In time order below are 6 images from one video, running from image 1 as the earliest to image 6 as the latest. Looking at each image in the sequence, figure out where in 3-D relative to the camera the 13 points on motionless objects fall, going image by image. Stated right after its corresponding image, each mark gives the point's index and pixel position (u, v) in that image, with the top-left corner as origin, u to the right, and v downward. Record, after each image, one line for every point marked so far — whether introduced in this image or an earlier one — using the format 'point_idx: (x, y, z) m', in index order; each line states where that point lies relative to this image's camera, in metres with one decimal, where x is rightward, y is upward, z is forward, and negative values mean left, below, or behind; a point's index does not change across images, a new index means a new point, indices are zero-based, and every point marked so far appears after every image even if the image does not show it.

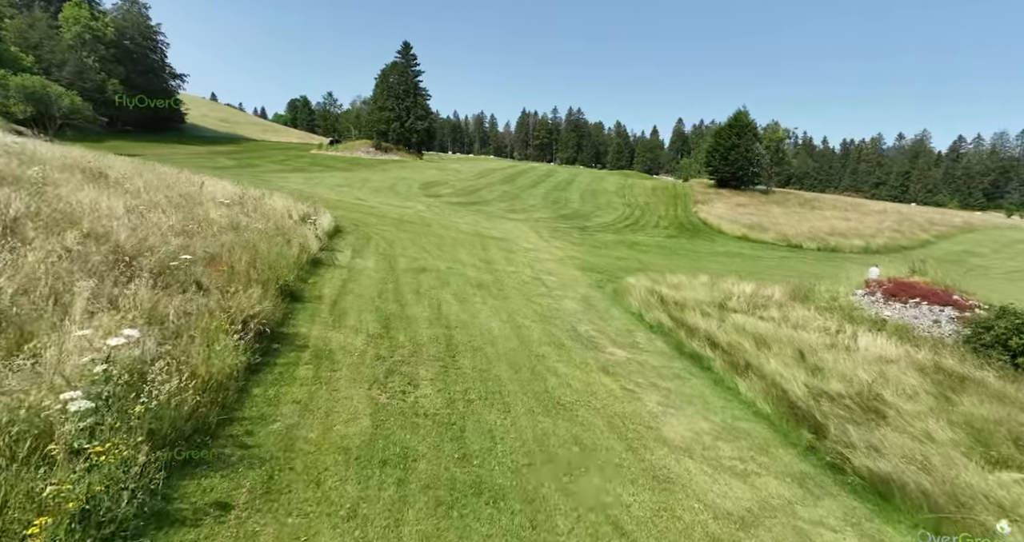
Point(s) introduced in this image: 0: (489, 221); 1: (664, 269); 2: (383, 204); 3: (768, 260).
0: (-0.8, +1.7, +19.7) m
1: (+3.7, 0.0, +13.6) m
2: (-4.3, +2.2, +19.0) m
3: (+8.0, +0.4, +17.5) m
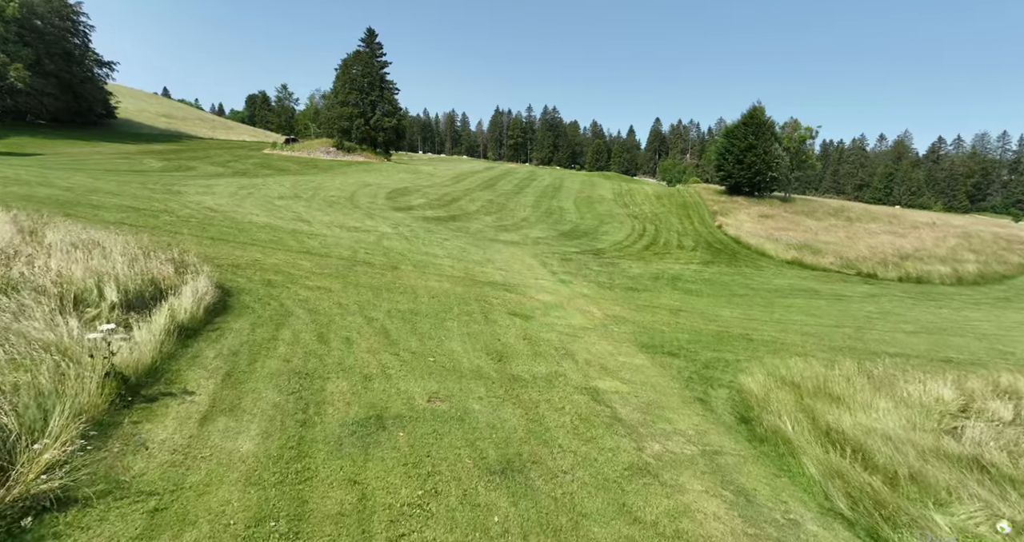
0: (-0.9, +0.6, +14.9) m
1: (+3.9, -1.1, +9.0) m
2: (-4.4, +1.0, +14.0) m
3: (+8.0, -0.7, +13.2) m
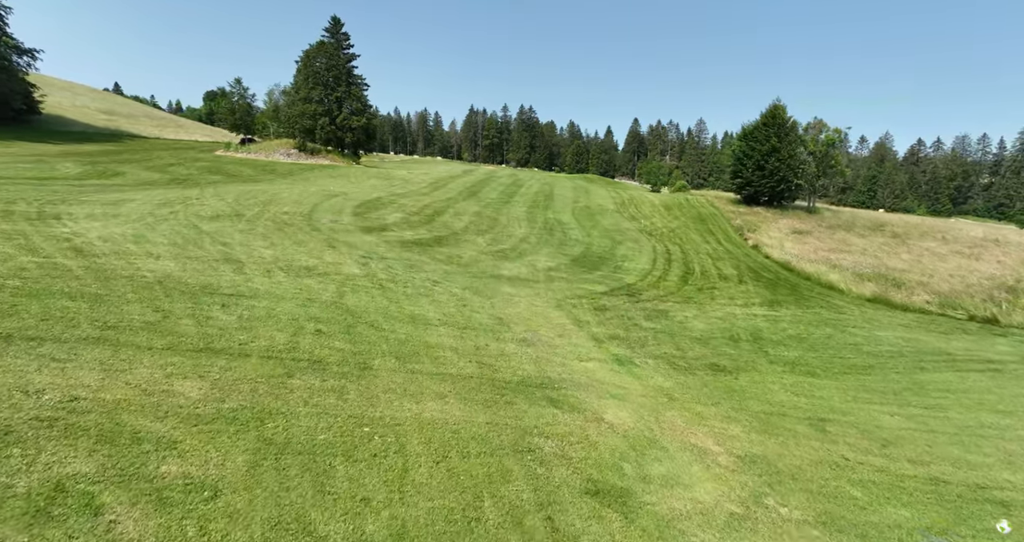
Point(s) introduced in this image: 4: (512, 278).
0: (-0.6, -0.5, +10.7) m
1: (+4.5, -2.1, +5.1) m
2: (-4.0, -0.1, +9.7) m
3: (+8.4, -1.7, +9.4) m
4: (0.0, -0.2, +13.5) m
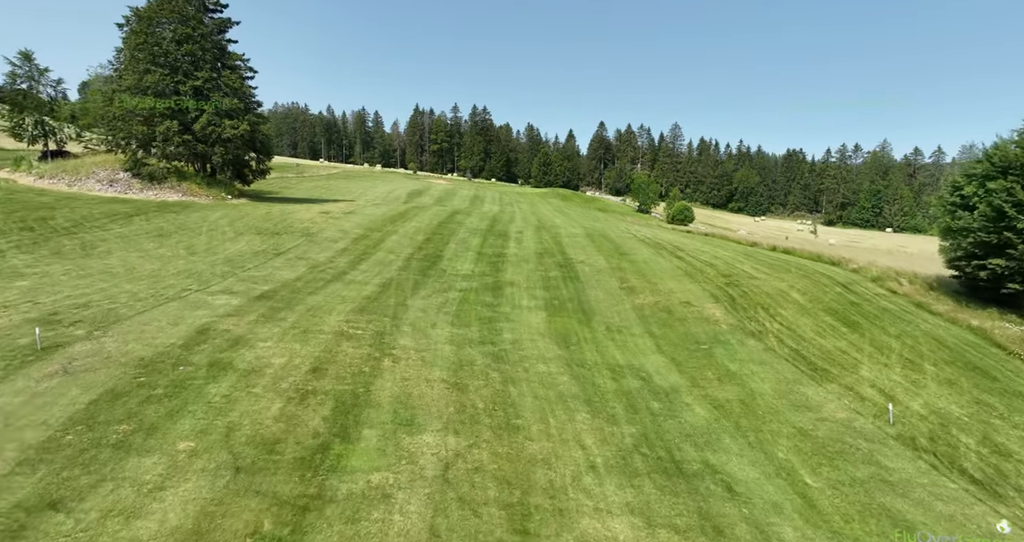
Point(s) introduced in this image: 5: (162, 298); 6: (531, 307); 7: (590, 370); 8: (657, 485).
0: (+1.5, -5.1, -5.7) m
1: (+7.1, -6.7, -10.8) m
2: (-1.8, -4.8, -7.0) m
3: (+10.6, -6.2, -6.2) m
4: (+1.8, -4.8, -2.8) m
5: (-8.5, -0.6, +13.5) m
6: (+0.6, -0.9, +17.2) m
7: (+1.8, -1.9, +12.1) m
8: (+2.0, -2.8, +7.6) m
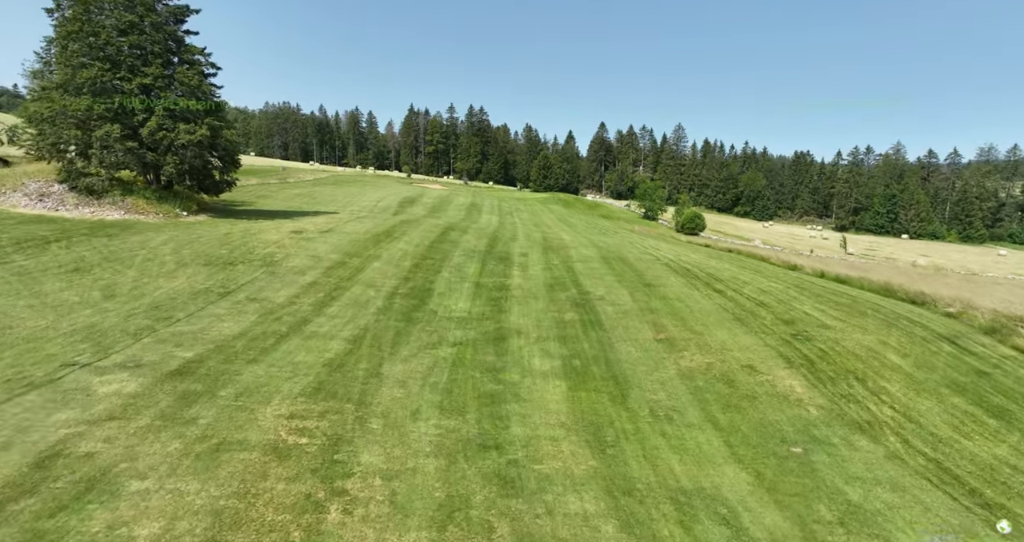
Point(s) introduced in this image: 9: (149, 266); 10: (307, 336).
0: (+1.8, -6.4, -9.8) m
1: (+7.5, -7.9, -14.9) m
2: (-1.5, -6.0, -11.2) m
3: (+11.0, -7.4, -10.3) m
4: (+2.1, -6.1, -7.0) m
5: (-8.3, -1.9, +9.3) m
6: (+0.8, -2.2, +13.1) m
7: (+2.0, -3.2, +8.0) m
8: (+2.3, -4.1, +3.5) m
9: (-11.4, +0.3, +17.5) m
10: (-5.2, -1.5, +14.0) m
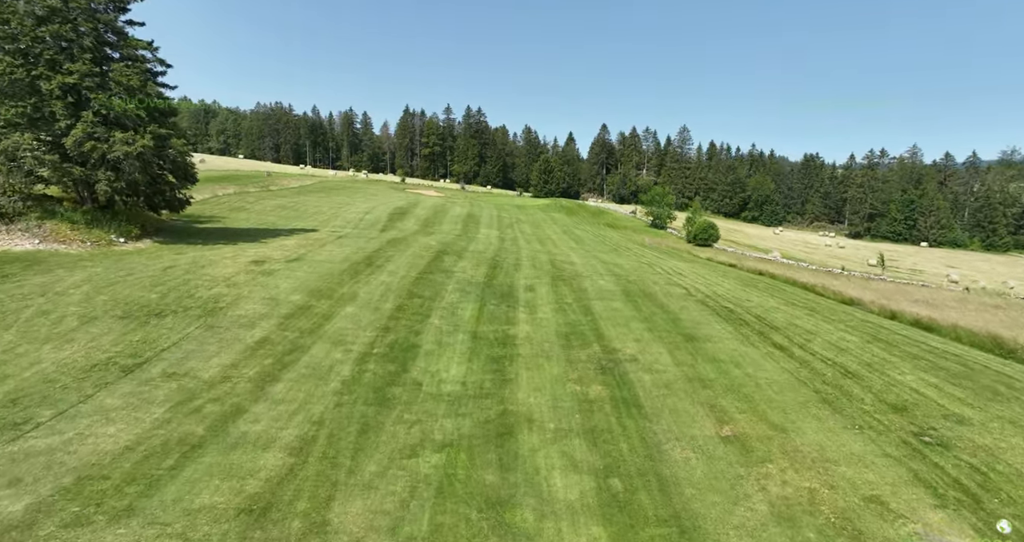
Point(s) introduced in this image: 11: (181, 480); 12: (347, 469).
0: (+2.1, -7.8, -14.1) m
1: (+7.8, -9.3, -19.2) m
2: (-1.2, -7.4, -15.5) m
3: (+11.3, -8.8, -14.5) m
4: (+2.4, -7.5, -11.3) m
5: (-8.1, -3.3, +5.0) m
6: (+1.0, -3.6, +8.8) m
7: (+2.2, -4.6, +3.7) m
8: (+2.5, -5.5, -0.8) m
9: (-11.2, -1.1, +13.1) m
10: (-4.9, -2.9, +9.7) m
11: (-5.1, -3.2, +8.5) m
12: (-2.8, -3.3, +9.5) m
